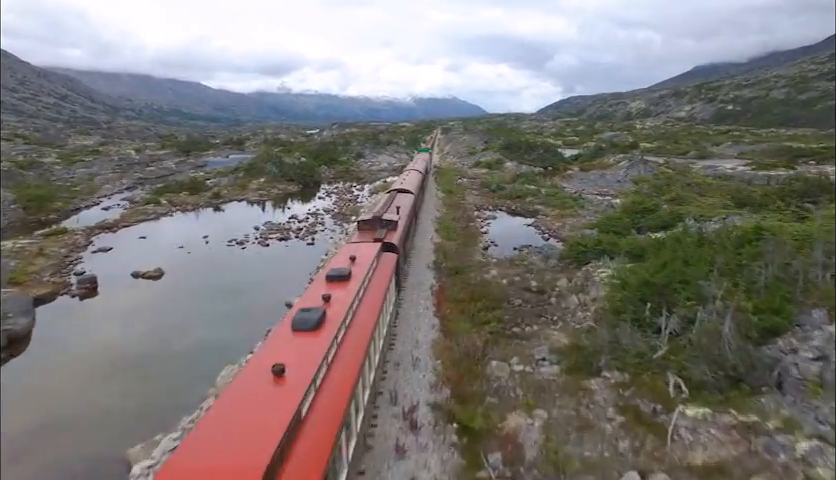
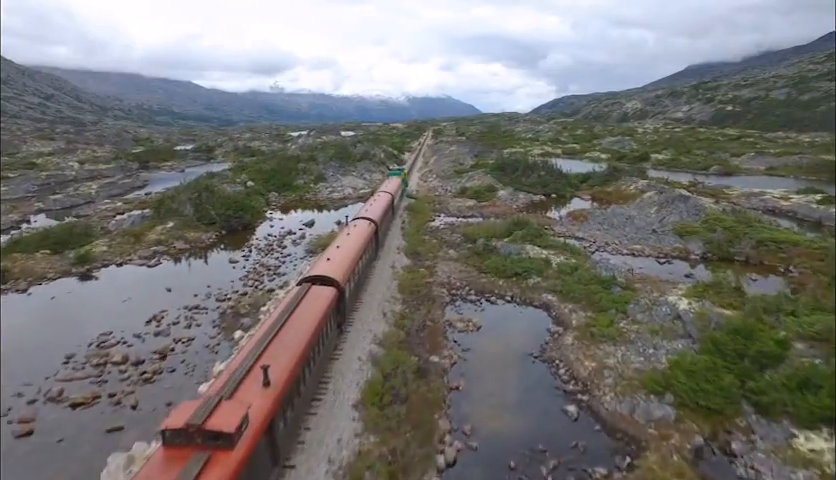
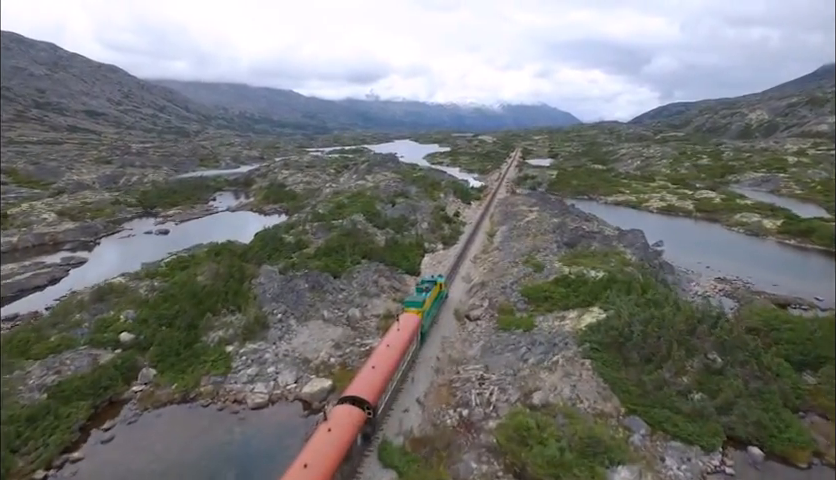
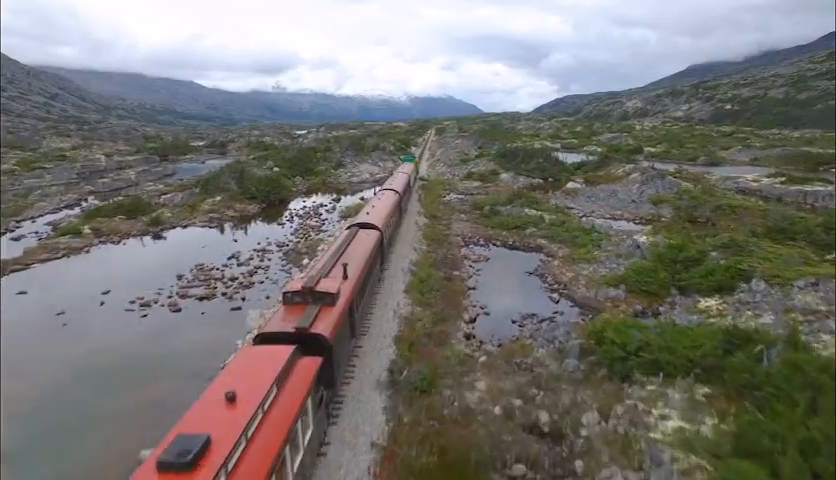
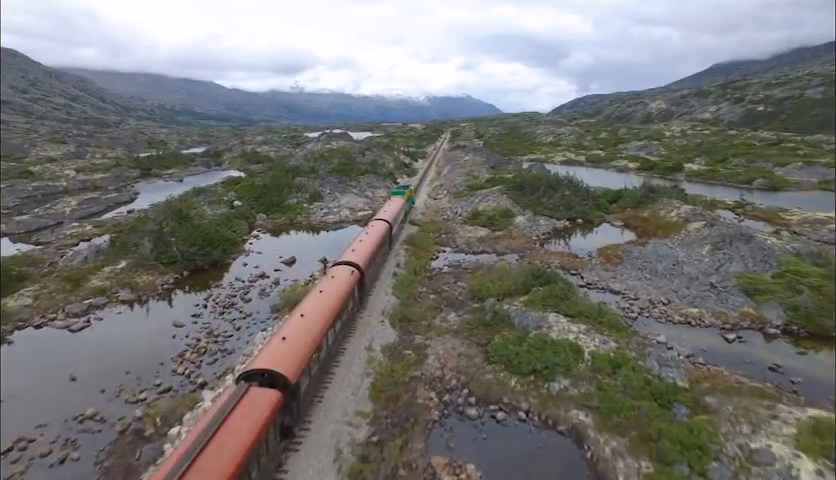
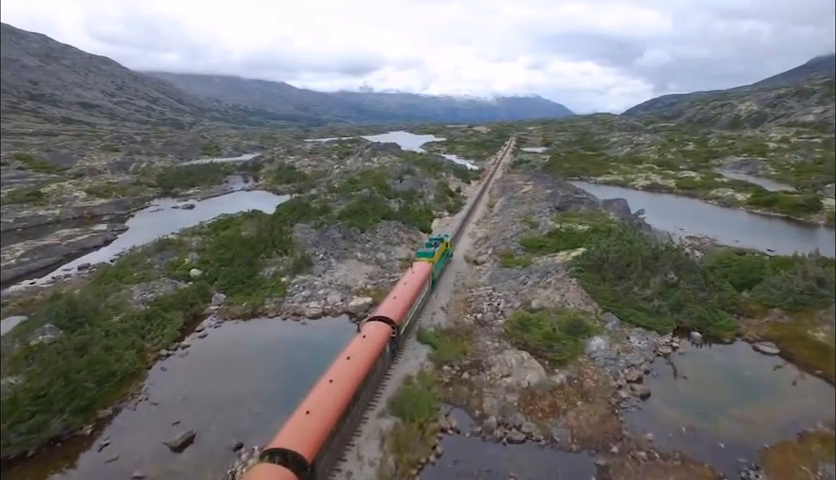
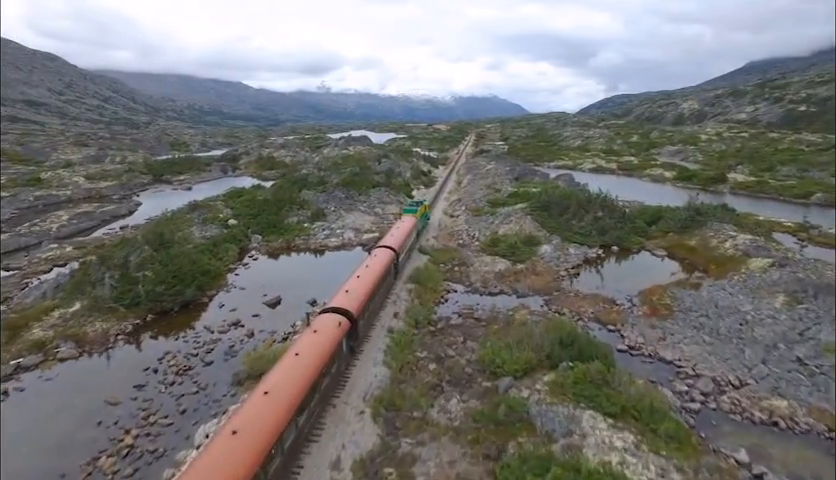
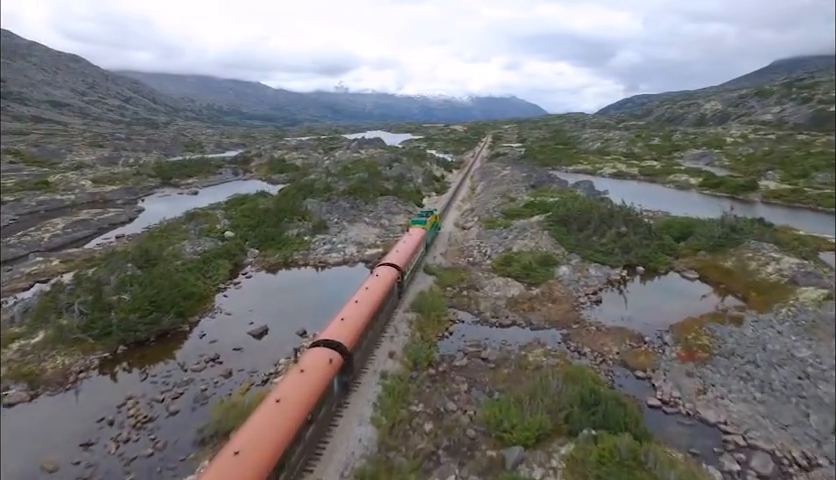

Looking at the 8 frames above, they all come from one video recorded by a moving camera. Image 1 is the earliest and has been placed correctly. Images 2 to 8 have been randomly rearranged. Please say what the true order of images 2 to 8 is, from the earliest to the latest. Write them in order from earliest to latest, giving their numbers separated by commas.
4, 2, 5, 7, 8, 6, 3
